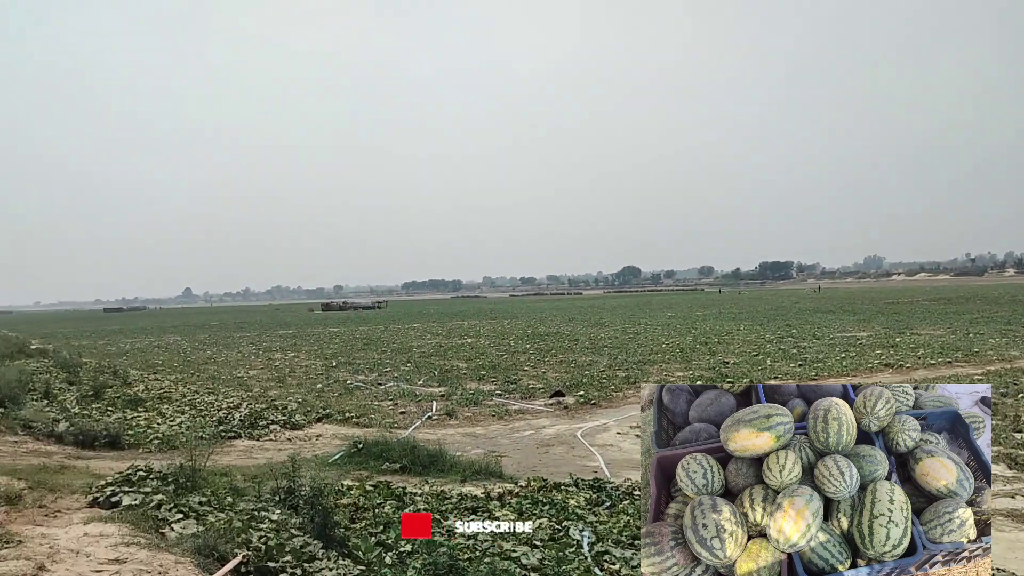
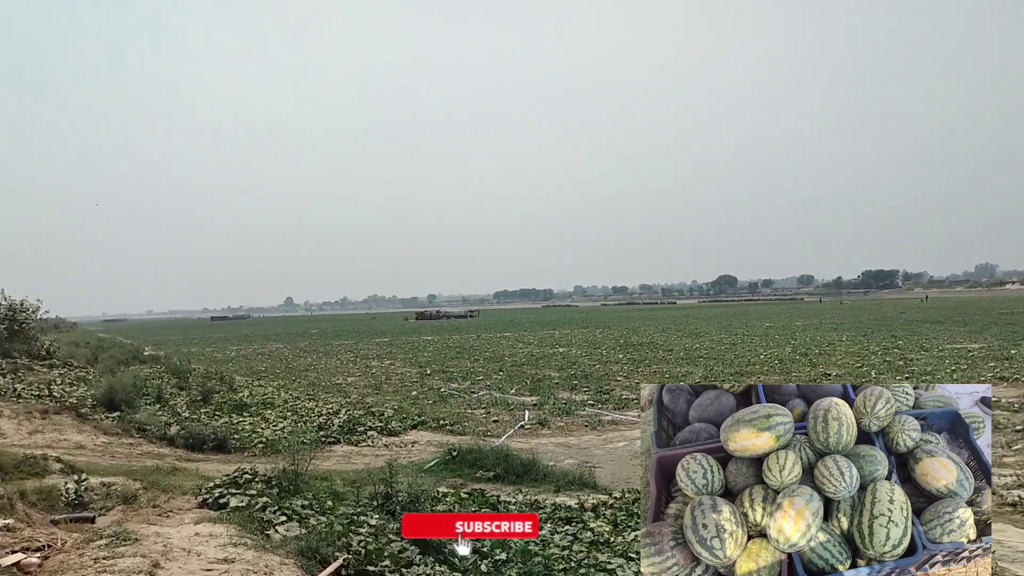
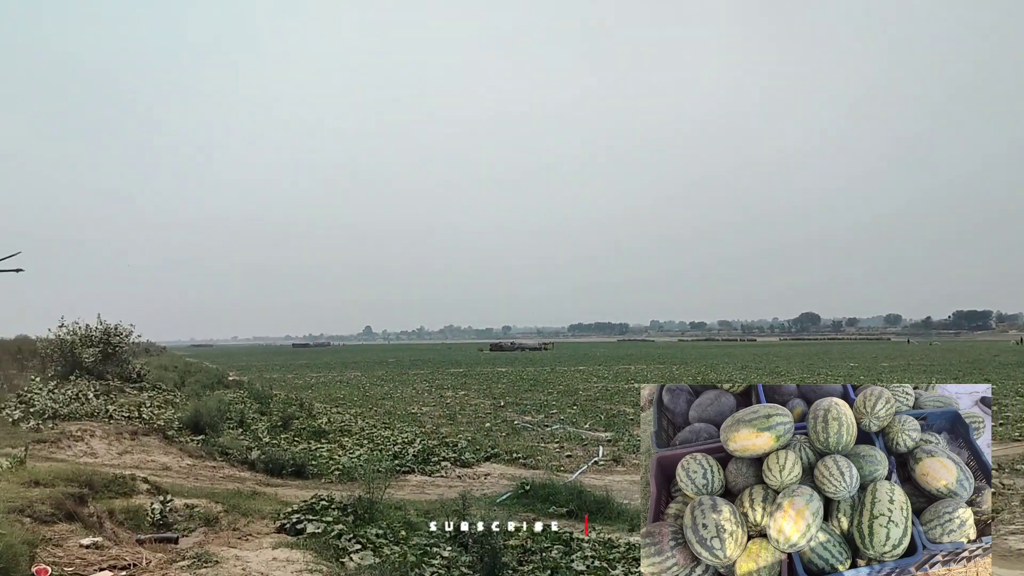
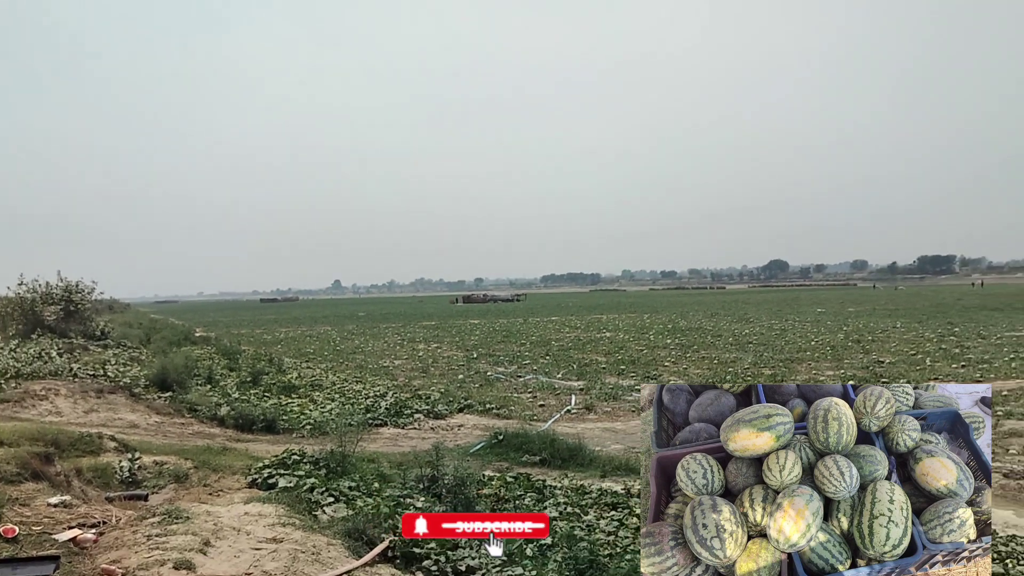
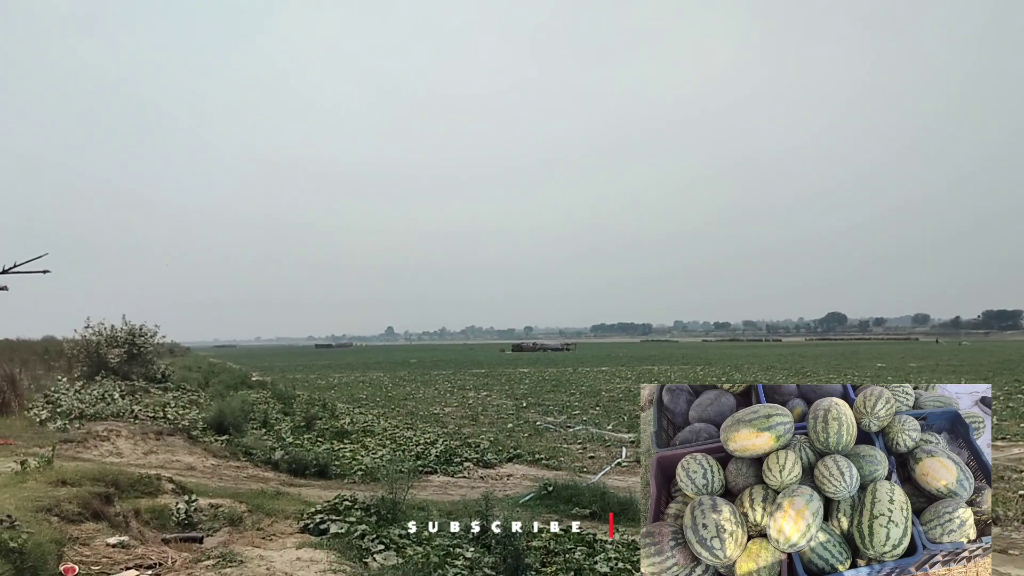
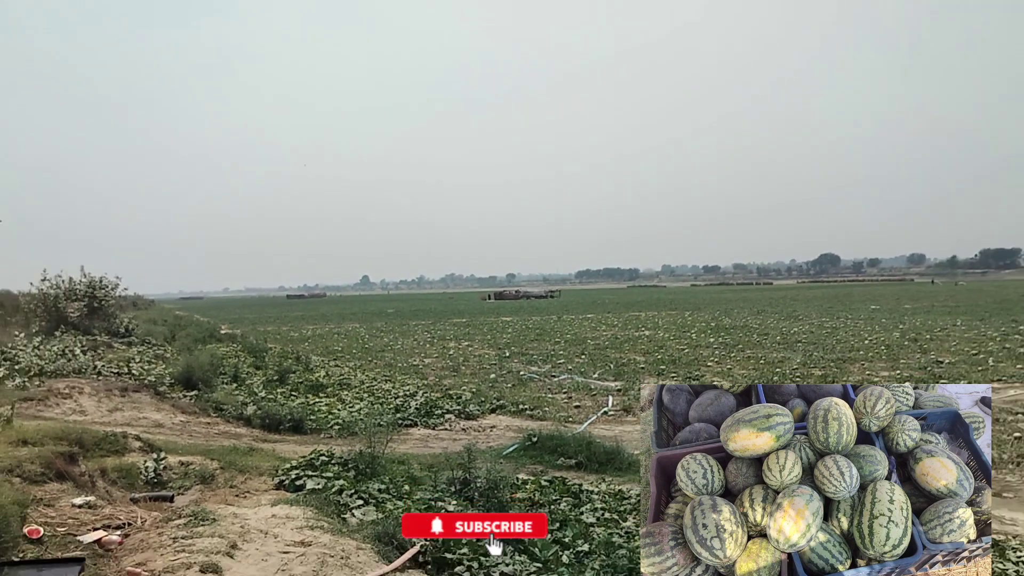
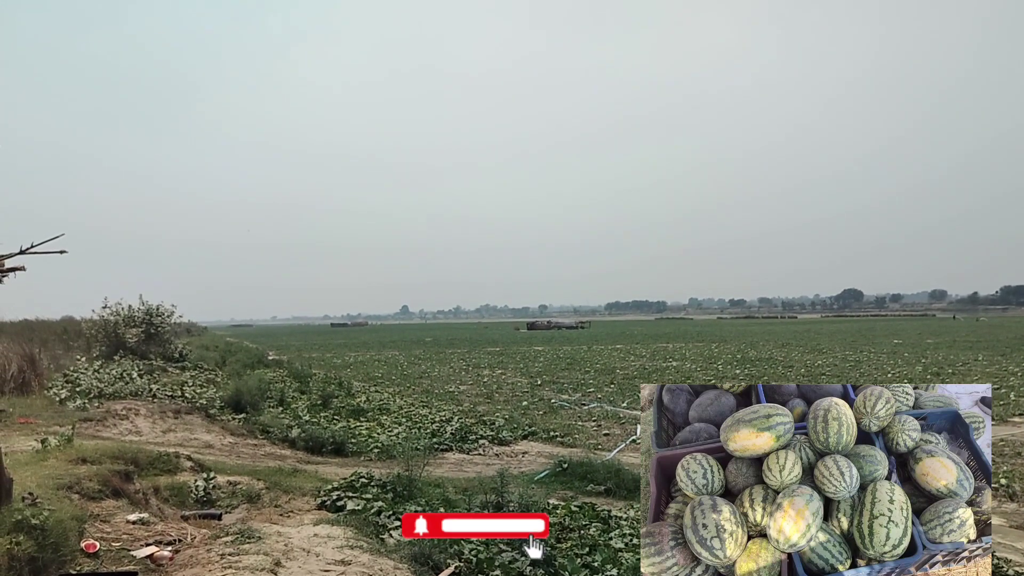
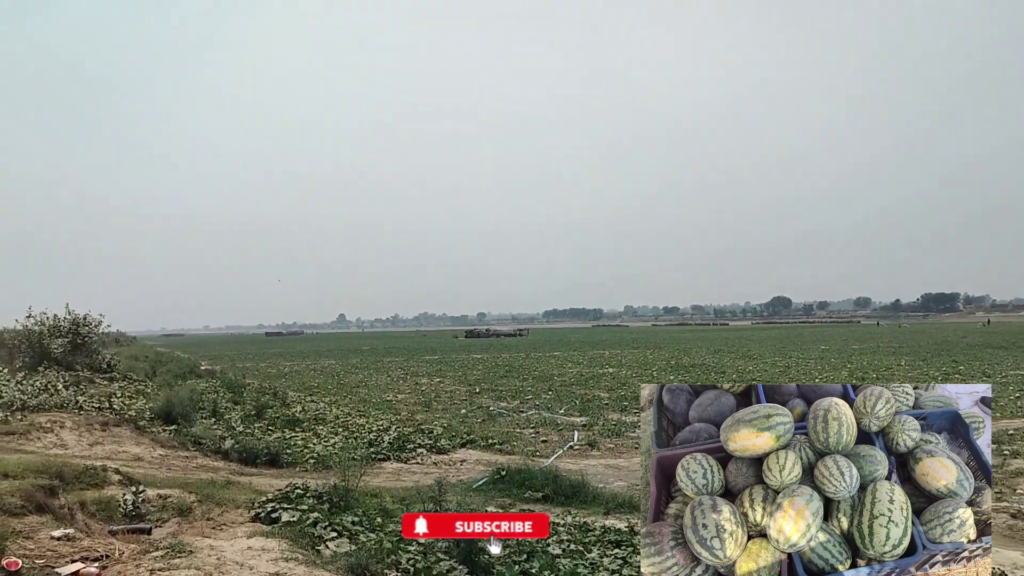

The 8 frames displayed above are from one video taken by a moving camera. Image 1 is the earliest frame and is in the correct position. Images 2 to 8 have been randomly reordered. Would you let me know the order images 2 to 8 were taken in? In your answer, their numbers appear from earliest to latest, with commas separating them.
2, 8, 3, 5, 7, 6, 4
